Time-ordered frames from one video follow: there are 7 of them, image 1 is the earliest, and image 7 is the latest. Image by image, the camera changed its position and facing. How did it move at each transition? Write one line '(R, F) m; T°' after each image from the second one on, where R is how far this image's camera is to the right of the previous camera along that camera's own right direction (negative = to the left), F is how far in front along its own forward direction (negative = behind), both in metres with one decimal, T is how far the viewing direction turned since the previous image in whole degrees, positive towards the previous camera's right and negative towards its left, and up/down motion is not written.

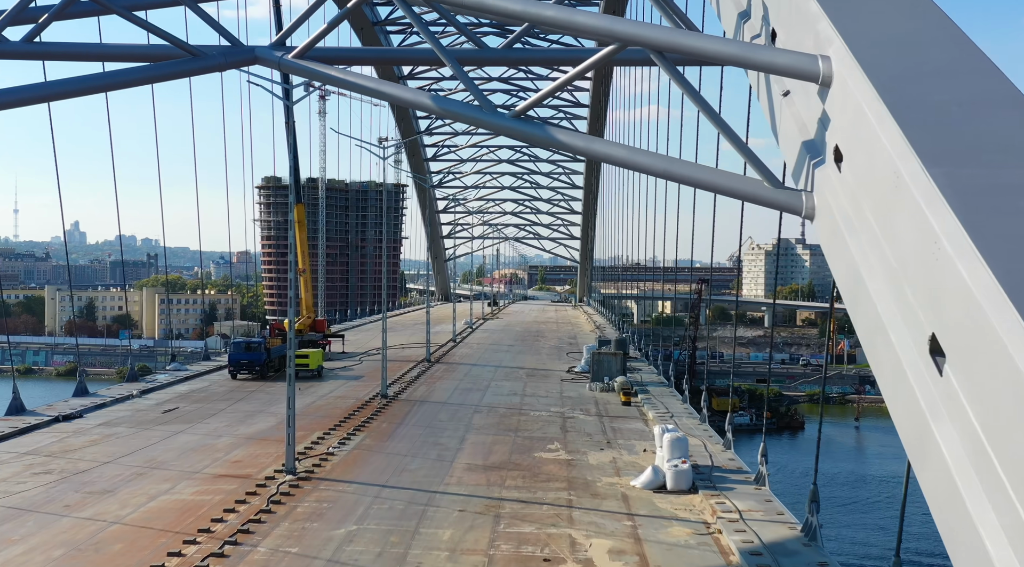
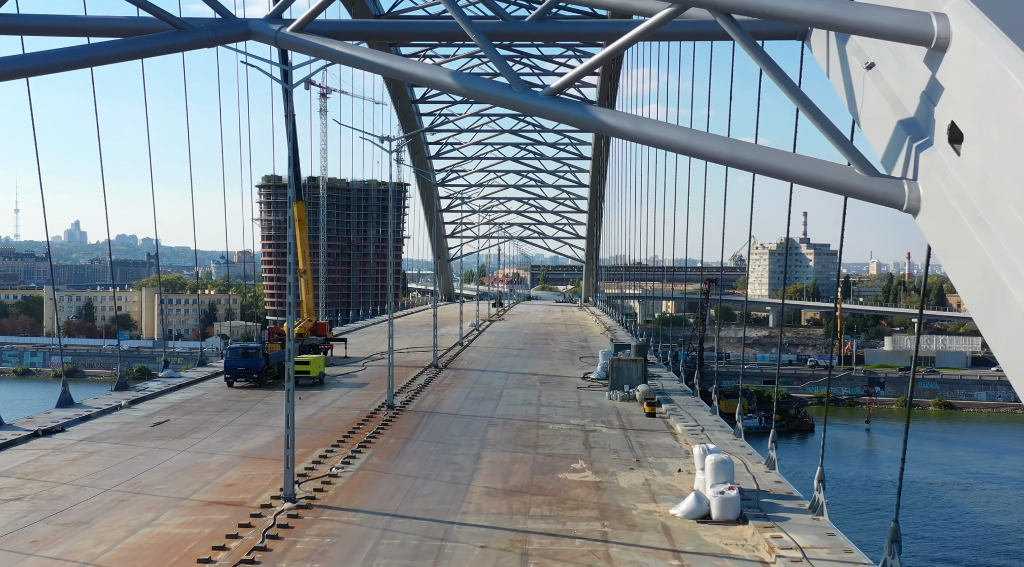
(-0.3, +1.4) m; 0°
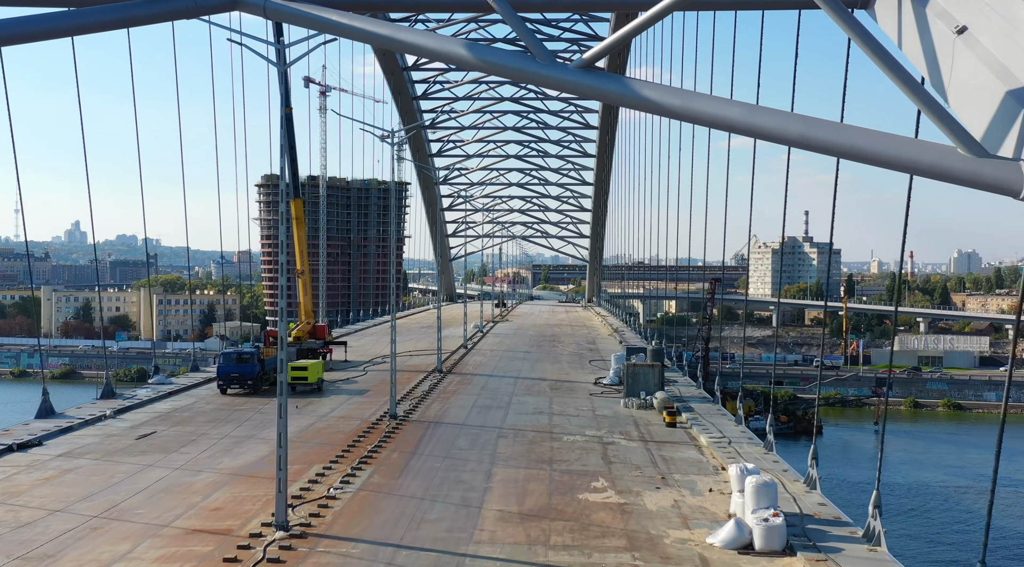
(-0.2, +1.2) m; 0°
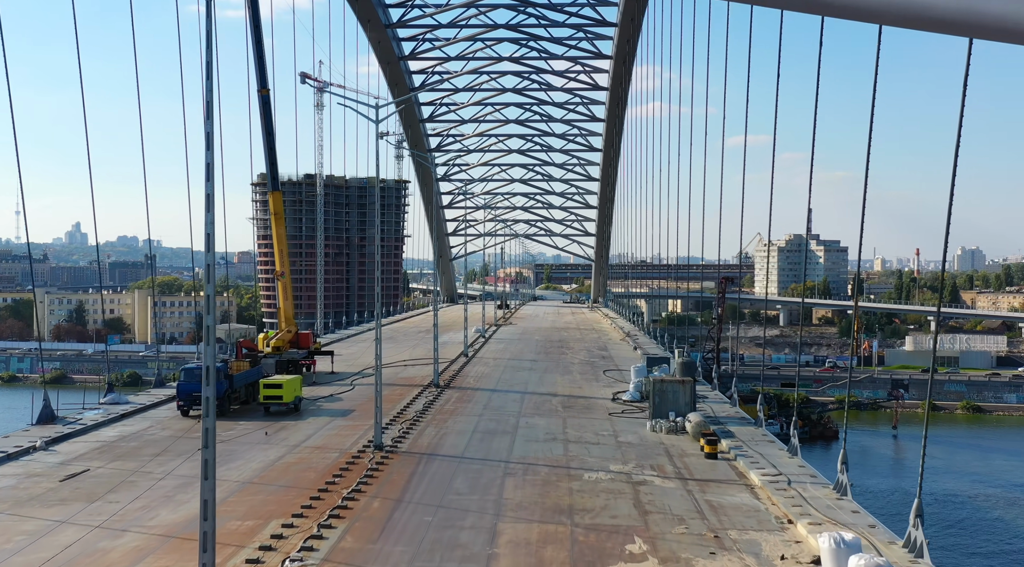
(-0.1, +3.0) m; 0°
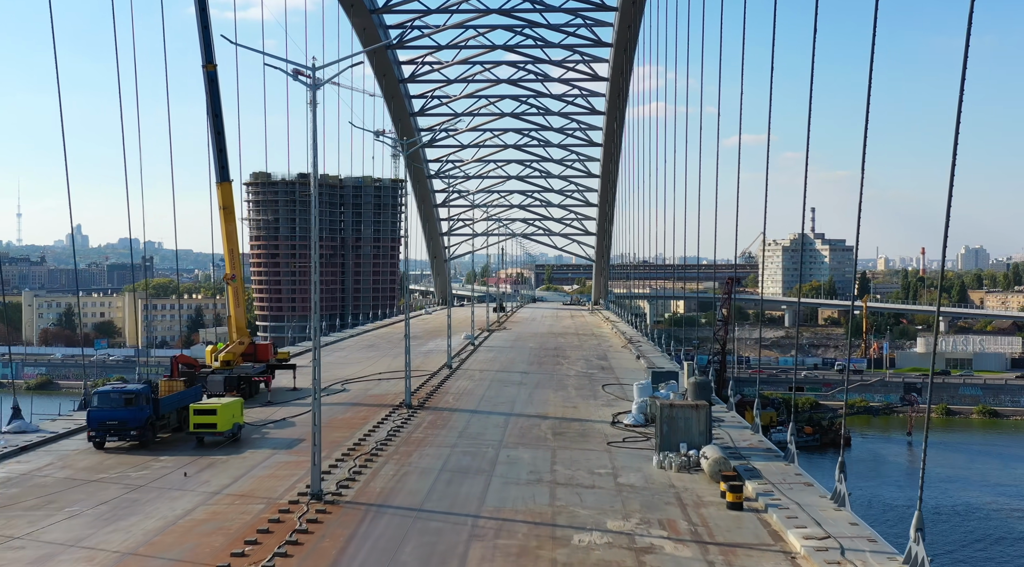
(+0.4, +3.1) m; 0°
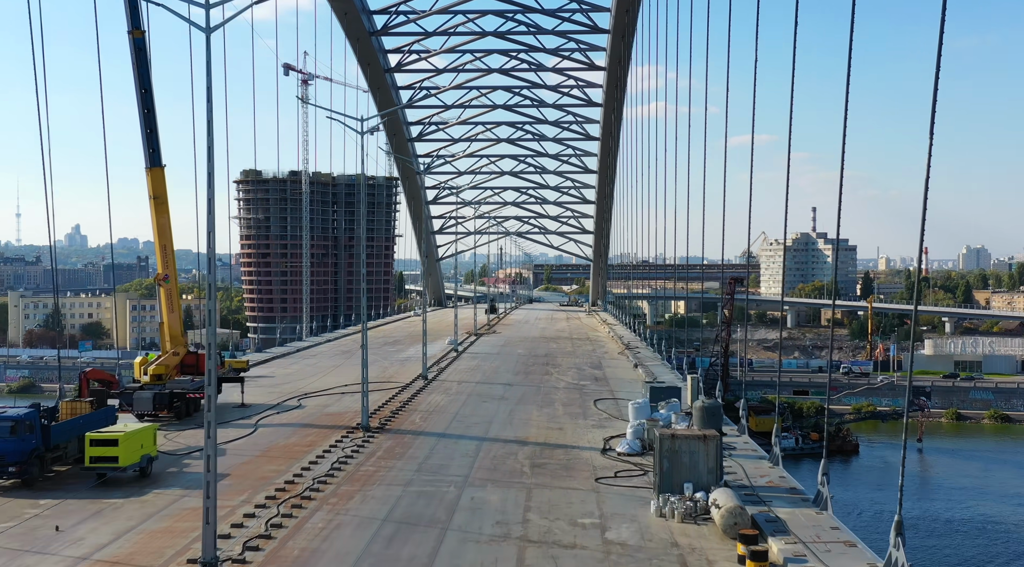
(+0.5, +2.8) m; 0°
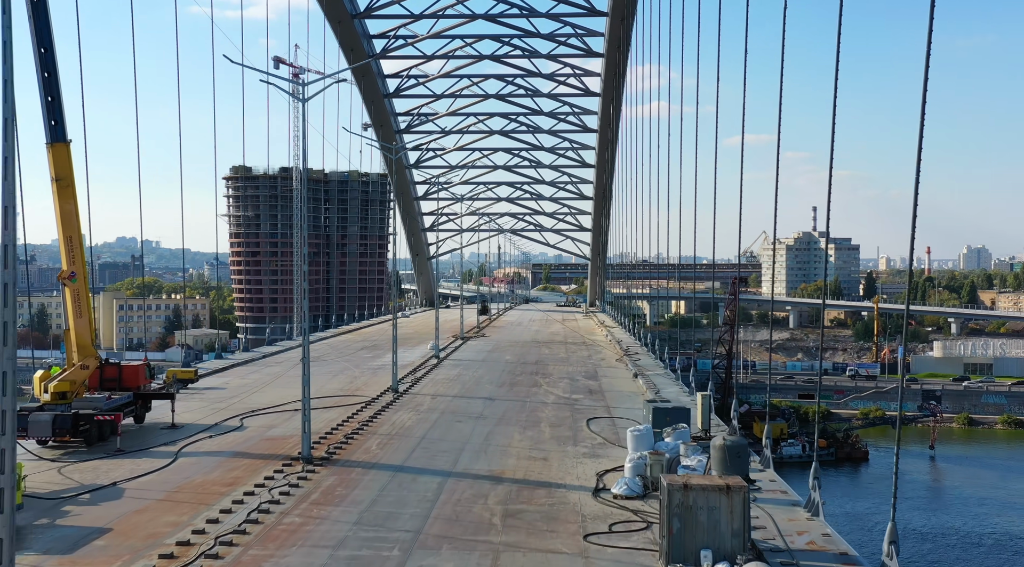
(+0.4, +3.0) m; 0°
